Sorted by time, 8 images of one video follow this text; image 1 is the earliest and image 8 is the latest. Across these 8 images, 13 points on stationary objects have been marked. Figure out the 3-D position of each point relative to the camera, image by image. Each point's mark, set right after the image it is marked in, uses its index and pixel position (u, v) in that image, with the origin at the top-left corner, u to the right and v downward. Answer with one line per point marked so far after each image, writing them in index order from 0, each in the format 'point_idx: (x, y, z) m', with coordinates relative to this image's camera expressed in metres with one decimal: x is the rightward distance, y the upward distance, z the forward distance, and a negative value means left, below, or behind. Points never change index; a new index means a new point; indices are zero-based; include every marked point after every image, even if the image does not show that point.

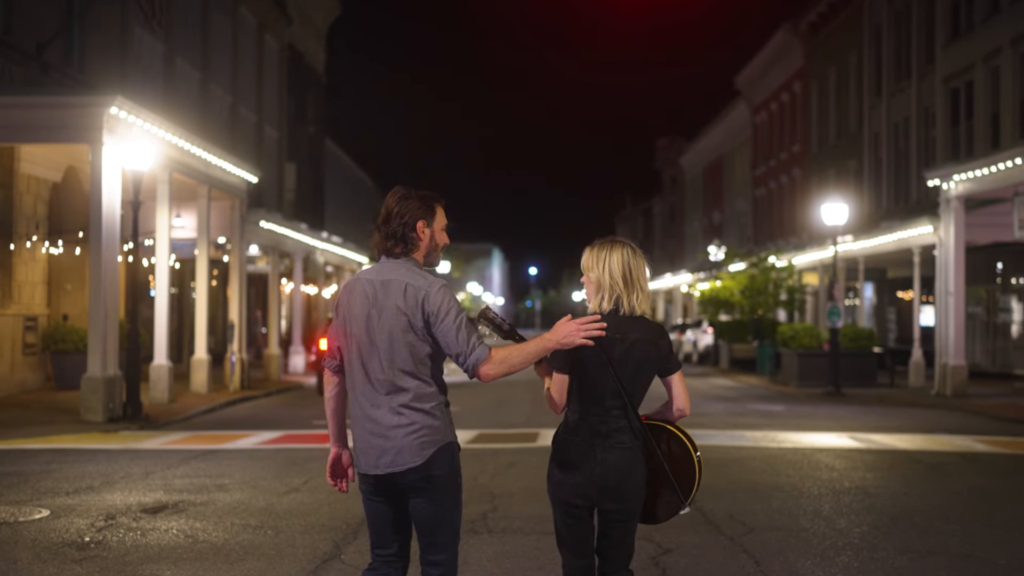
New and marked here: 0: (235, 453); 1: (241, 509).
0: (-3.3, -2.0, +14.2) m
1: (-2.2, -1.8, +9.5) m
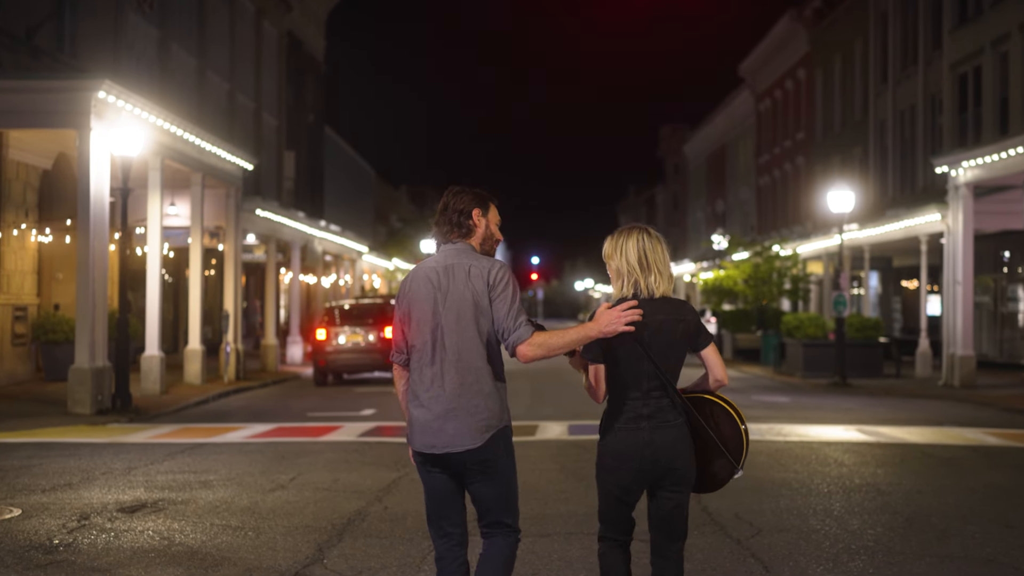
0: (-3.4, -1.8, +13.7) m
1: (-2.3, -1.7, +9.1) m
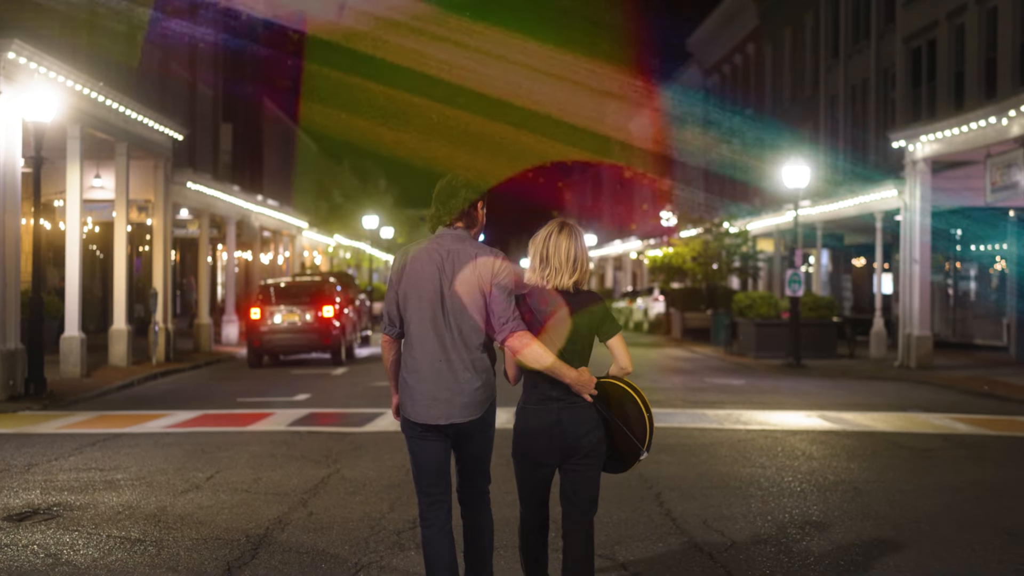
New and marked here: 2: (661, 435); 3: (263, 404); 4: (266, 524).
0: (-4.0, -1.6, +12.6) m
1: (-2.7, -1.5, +8.0) m
2: (+1.5, -1.5, +12.0) m
3: (-3.6, -1.7, +16.8) m
4: (-1.6, -1.5, +7.6) m
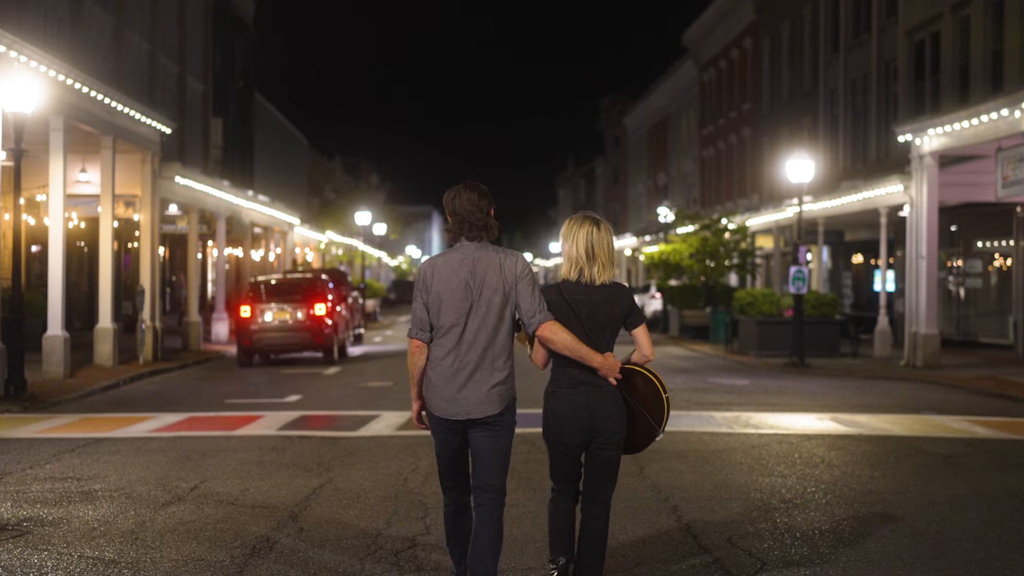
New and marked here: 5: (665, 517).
0: (-4.0, -1.6, +12.0) m
1: (-2.6, -1.5, +7.4) m
2: (+1.5, -1.5, +11.4) m
3: (-3.6, -1.6, +16.2) m
4: (-1.5, -1.5, +7.0) m
5: (+1.0, -1.5, +7.6) m
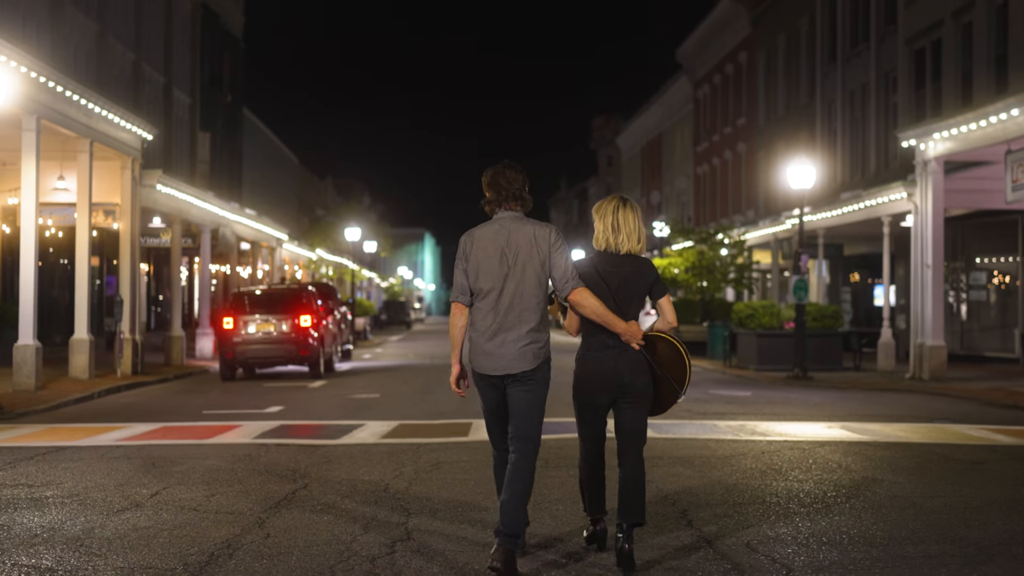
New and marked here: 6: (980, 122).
0: (-4.1, -1.5, +11.2) m
1: (-2.7, -1.4, +6.6) m
2: (+1.4, -1.4, +10.6) m
3: (-3.7, -1.7, +15.4) m
4: (-1.6, -1.4, +6.2) m
5: (+0.9, -1.4, +6.8) m
6: (+7.8, +2.7, +19.4) m
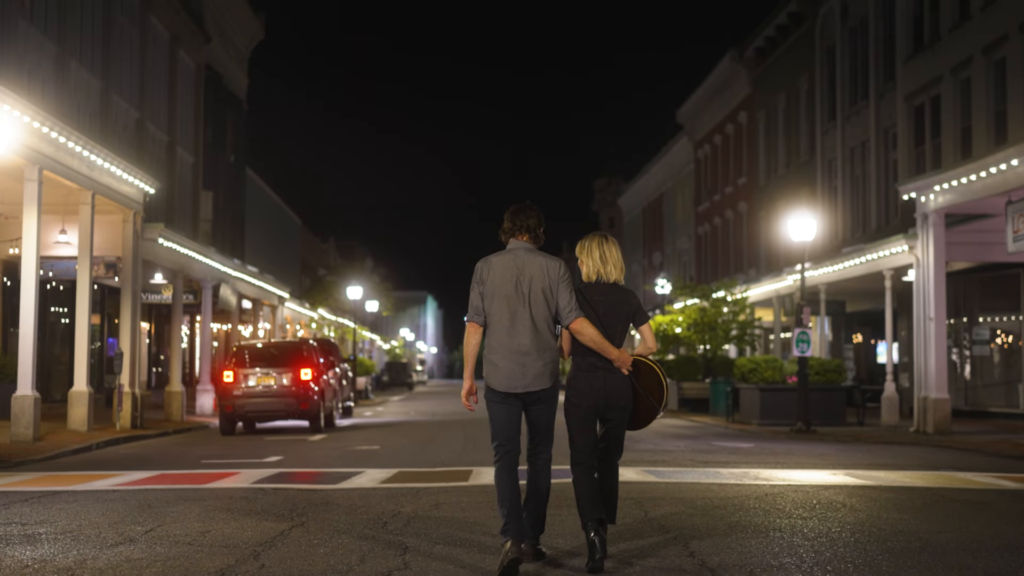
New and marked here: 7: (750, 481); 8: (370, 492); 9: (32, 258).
0: (-4.1, -1.9, +11.1) m
1: (-2.7, -1.6, +6.5) m
2: (+1.4, -1.8, +10.5) m
3: (-3.7, -2.3, +15.3) m
4: (-1.6, -1.5, +6.1) m
5: (+0.9, -1.5, +6.7) m
6: (+7.8, +1.9, +19.5) m
7: (+2.4, -1.9, +11.7) m
8: (-1.3, -1.9, +10.9) m
9: (-7.4, +0.5, +18.1) m
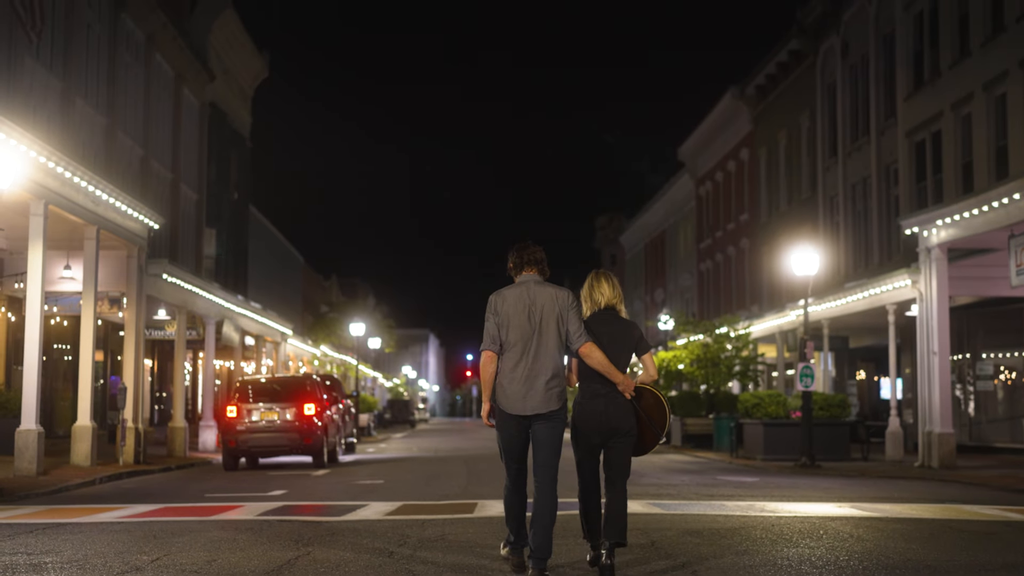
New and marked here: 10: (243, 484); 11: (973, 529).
0: (-4.0, -2.2, +11.0) m
1: (-2.6, -1.7, +6.5) m
2: (+1.5, -2.1, +10.5) m
3: (-3.6, -2.7, +15.2) m
4: (-1.6, -1.6, +6.1) m
5: (+1.0, -1.7, +6.7) m
6: (+7.8, +1.3, +19.6) m
7: (+2.4, -2.2, +11.6) m
8: (-1.3, -2.2, +10.9) m
9: (-7.4, -0.1, +18.2) m
10: (-4.3, -3.1, +18.6) m
11: (+3.9, -2.0, +10.0) m
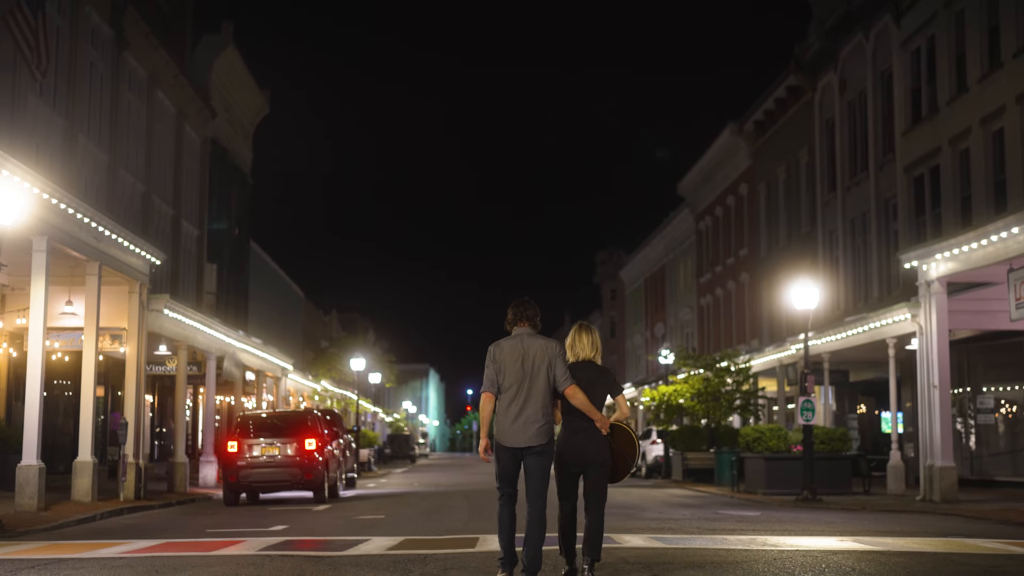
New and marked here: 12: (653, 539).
0: (-4.0, -2.6, +11.0) m
1: (-2.6, -1.9, +6.5) m
2: (+1.5, -2.4, +10.5) m
3: (-3.6, -3.2, +15.2) m
4: (-1.5, -1.8, +6.1) m
5: (+1.0, -1.9, +6.7) m
6: (+7.8, +0.8, +19.7) m
7: (+2.5, -2.6, +11.6) m
8: (-1.2, -2.5, +10.9) m
9: (-7.4, -0.6, +18.3) m
10: (-4.3, -3.7, +18.6) m
11: (+3.9, -2.3, +10.0) m
12: (+1.5, -2.7, +12.5) m
